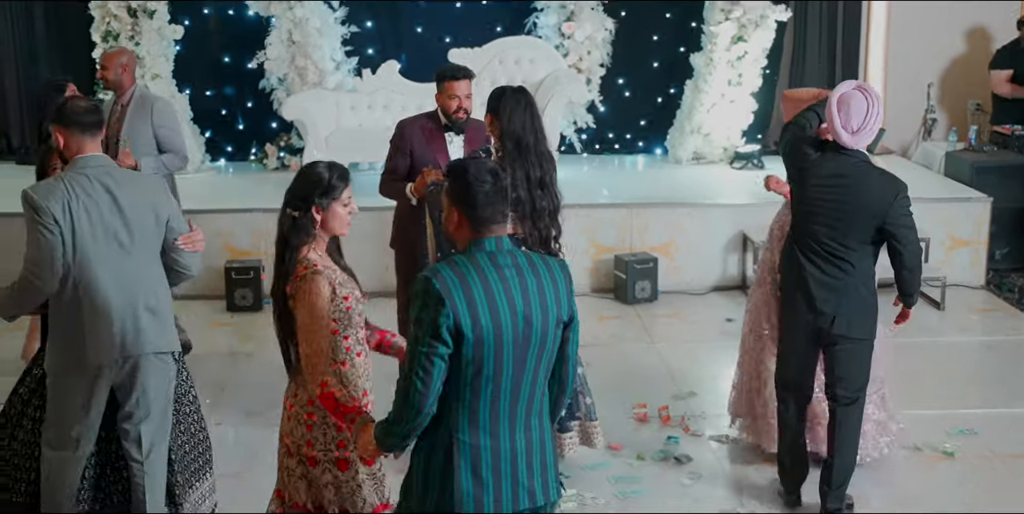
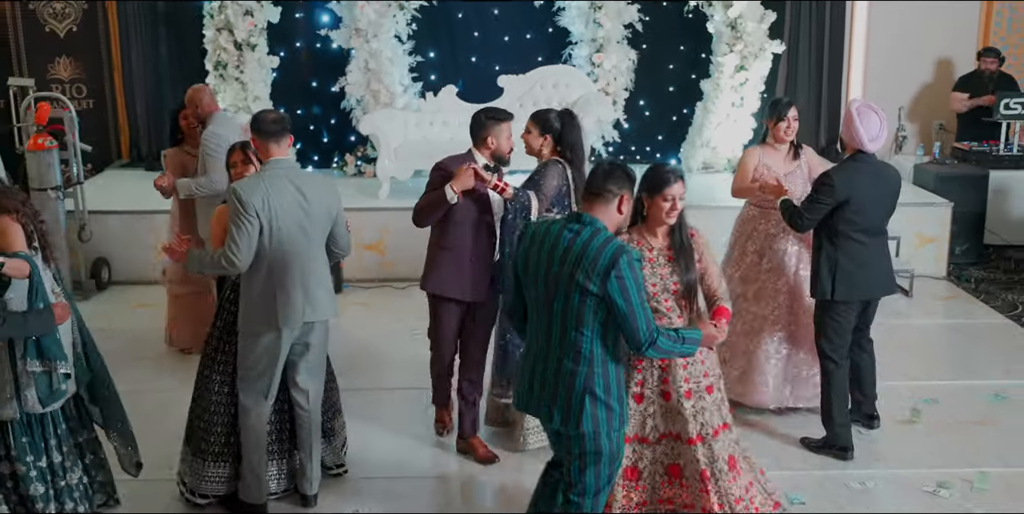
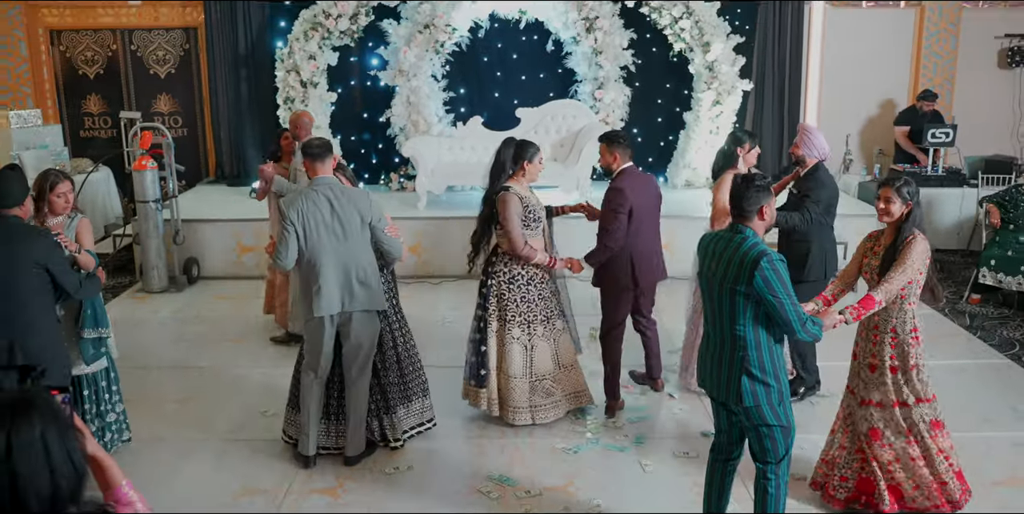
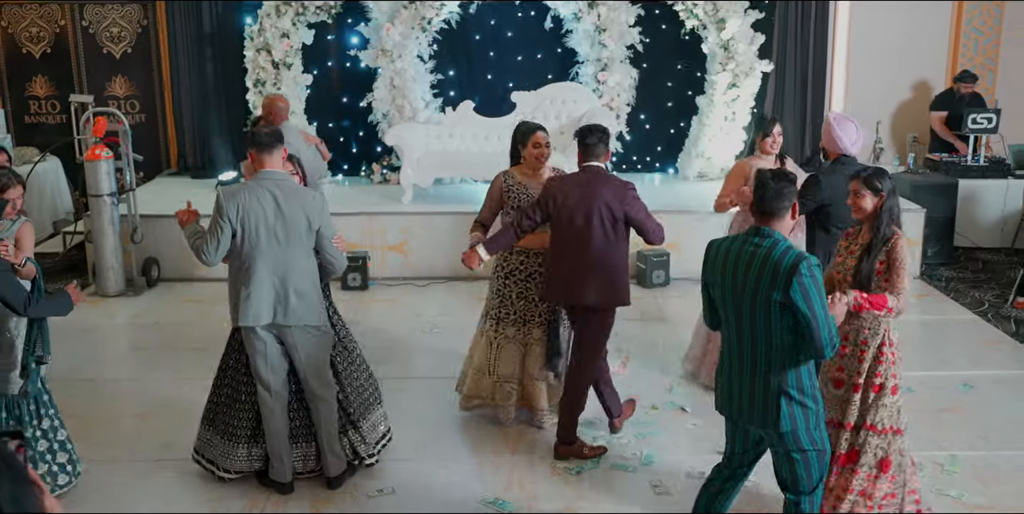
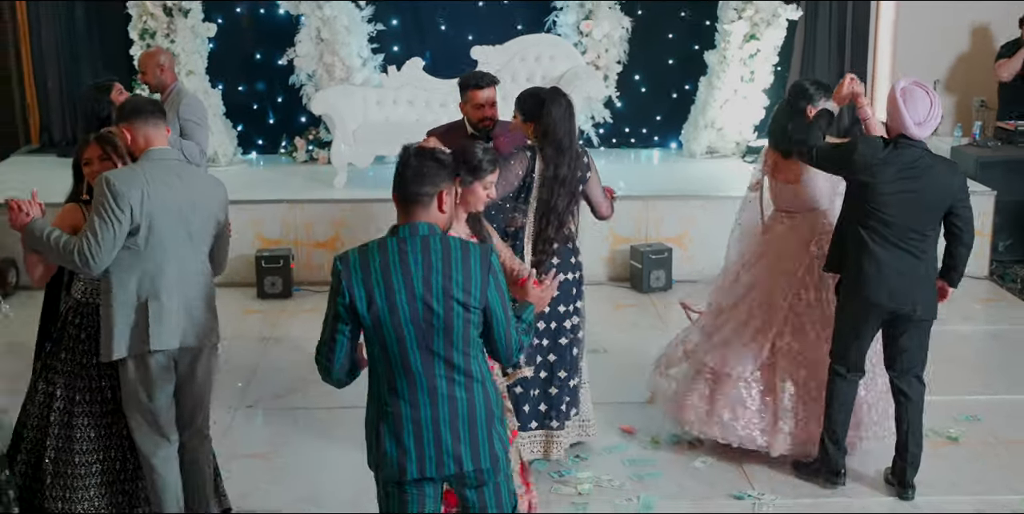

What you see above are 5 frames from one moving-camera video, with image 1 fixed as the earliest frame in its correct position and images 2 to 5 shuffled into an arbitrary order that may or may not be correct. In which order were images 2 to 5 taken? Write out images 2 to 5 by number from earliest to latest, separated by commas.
5, 2, 4, 3
